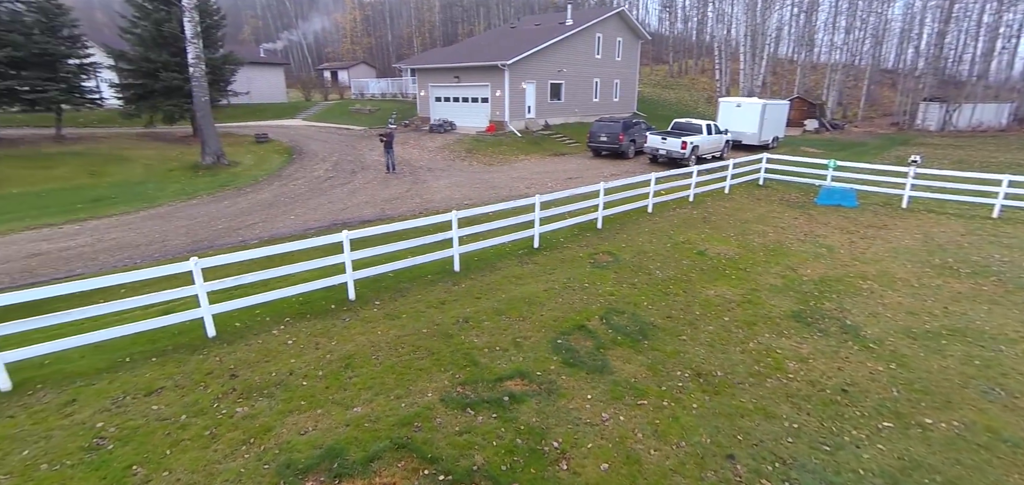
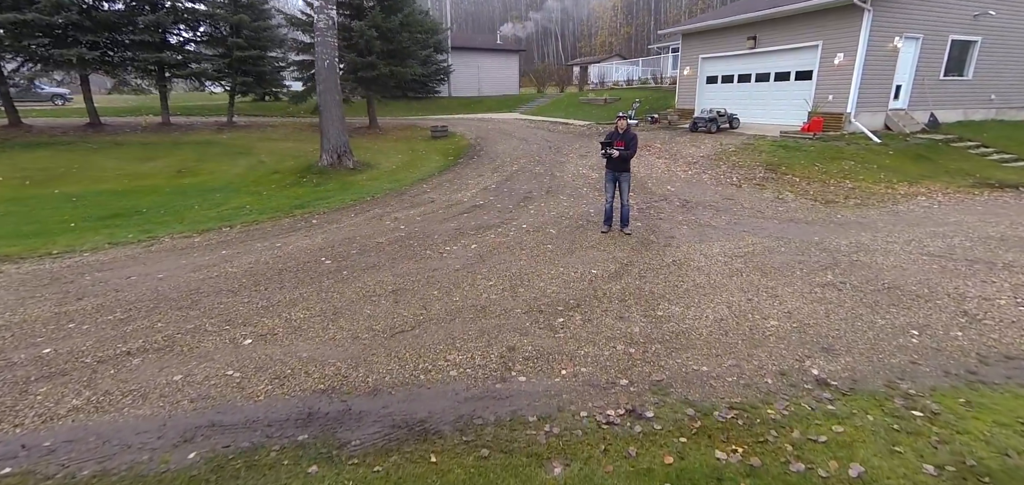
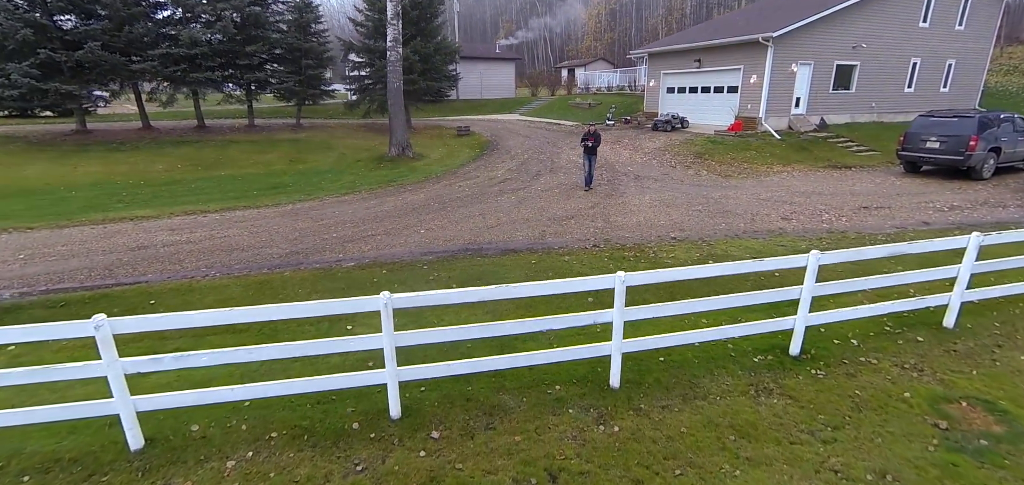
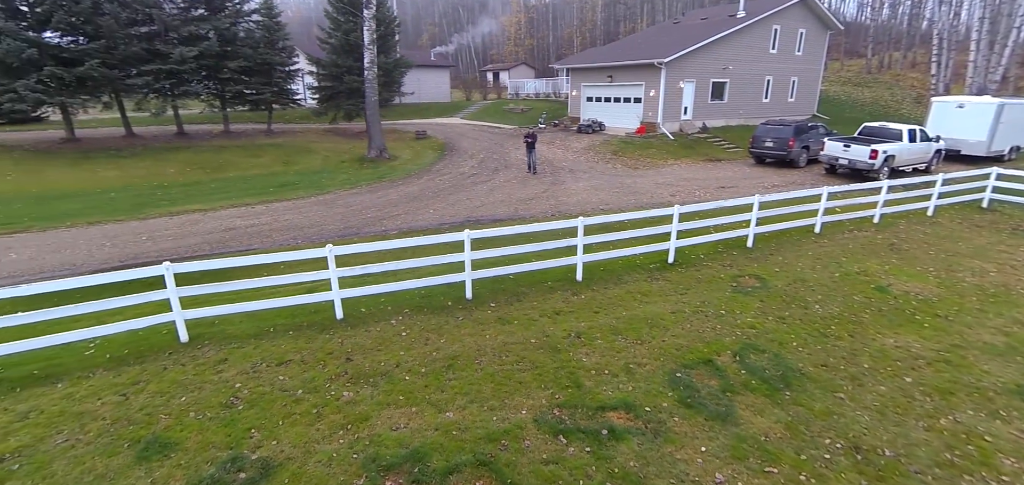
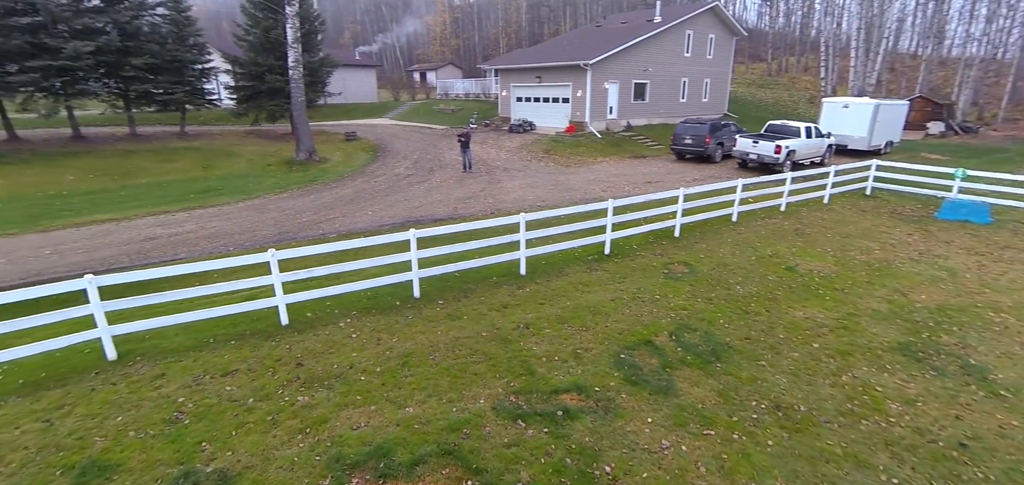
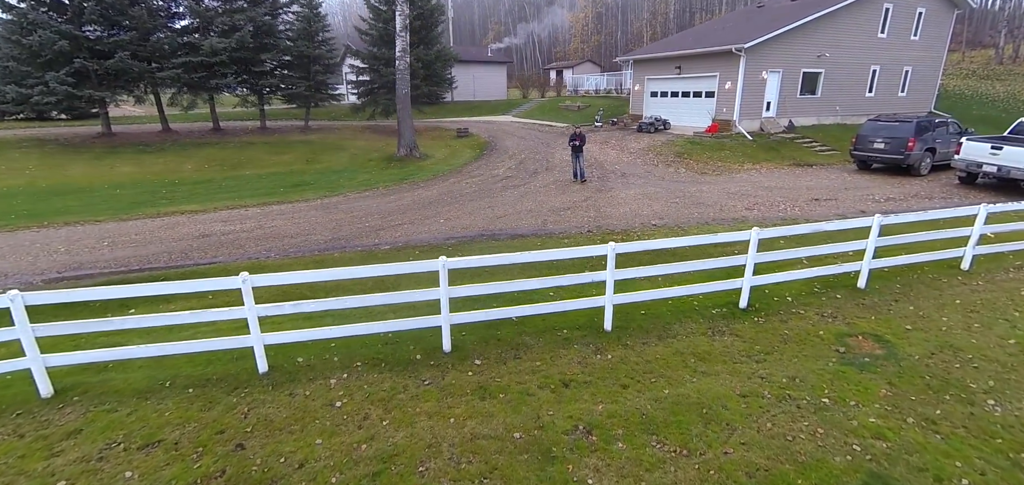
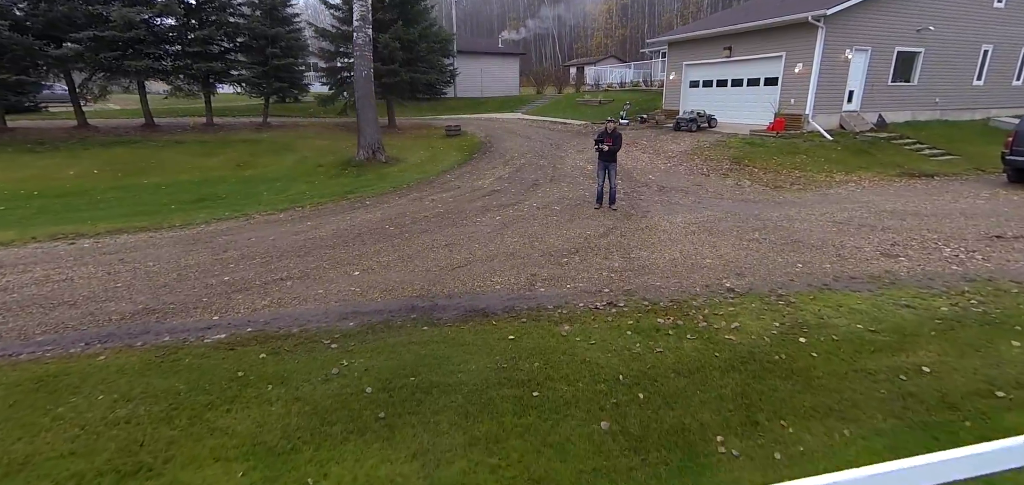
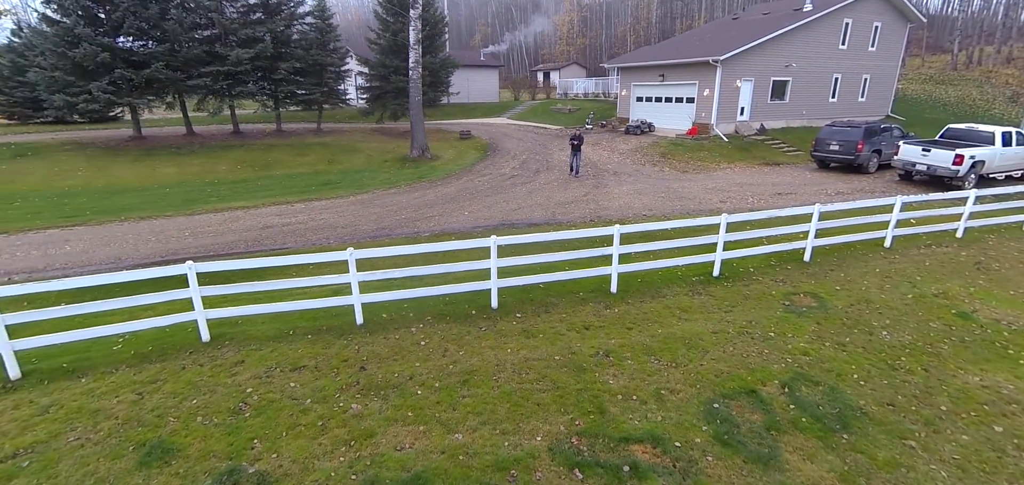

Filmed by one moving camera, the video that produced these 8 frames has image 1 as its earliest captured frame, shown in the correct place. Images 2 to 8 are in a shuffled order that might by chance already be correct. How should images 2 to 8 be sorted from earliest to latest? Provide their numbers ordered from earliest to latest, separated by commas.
5, 4, 8, 6, 3, 7, 2
